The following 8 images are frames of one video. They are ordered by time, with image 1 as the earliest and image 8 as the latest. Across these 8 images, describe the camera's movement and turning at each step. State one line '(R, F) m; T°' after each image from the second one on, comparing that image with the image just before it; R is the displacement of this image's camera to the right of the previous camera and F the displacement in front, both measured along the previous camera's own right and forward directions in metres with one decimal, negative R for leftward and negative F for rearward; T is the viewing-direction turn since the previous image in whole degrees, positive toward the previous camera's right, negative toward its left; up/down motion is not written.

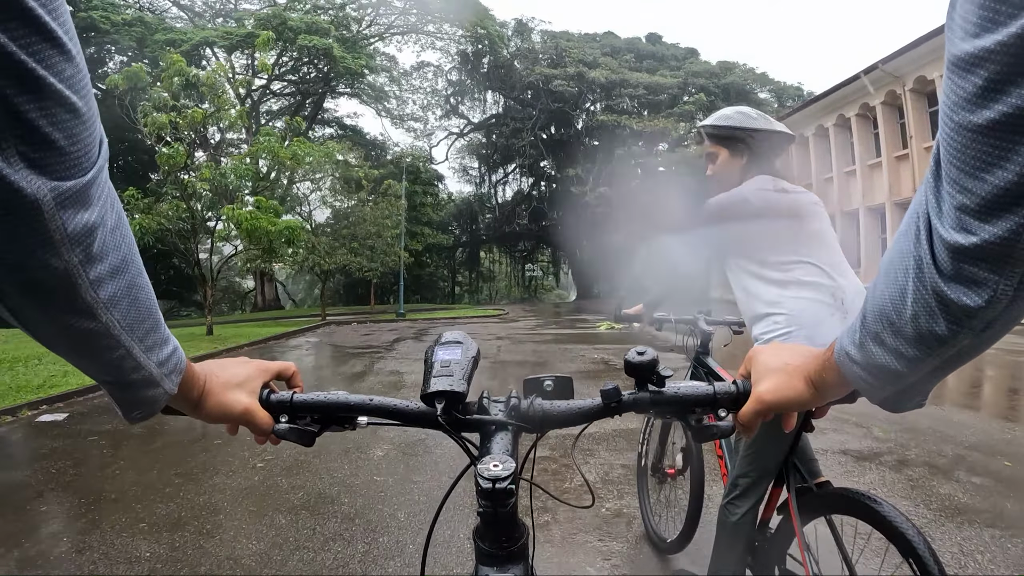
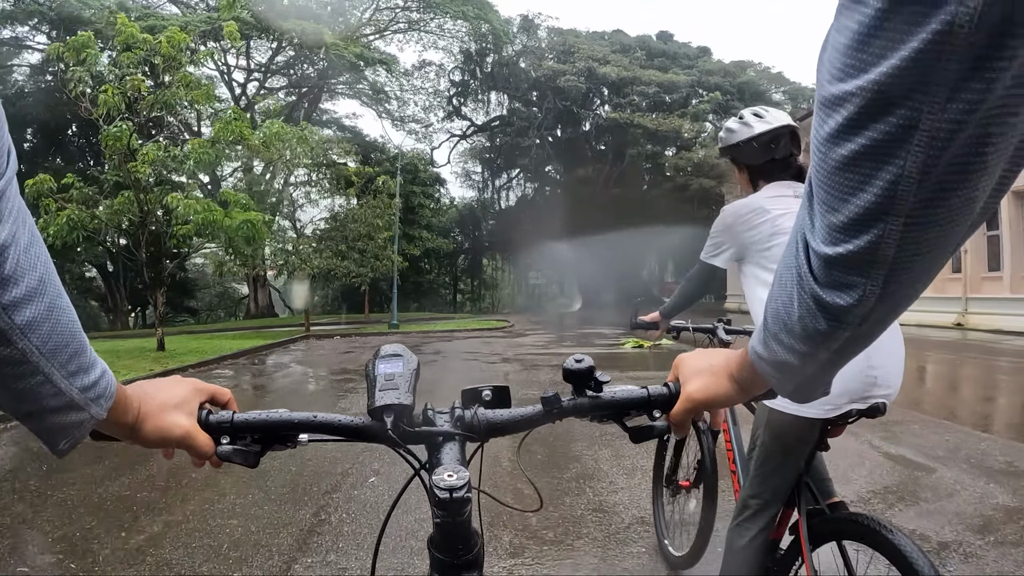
(0.0, +0.4) m; 0°
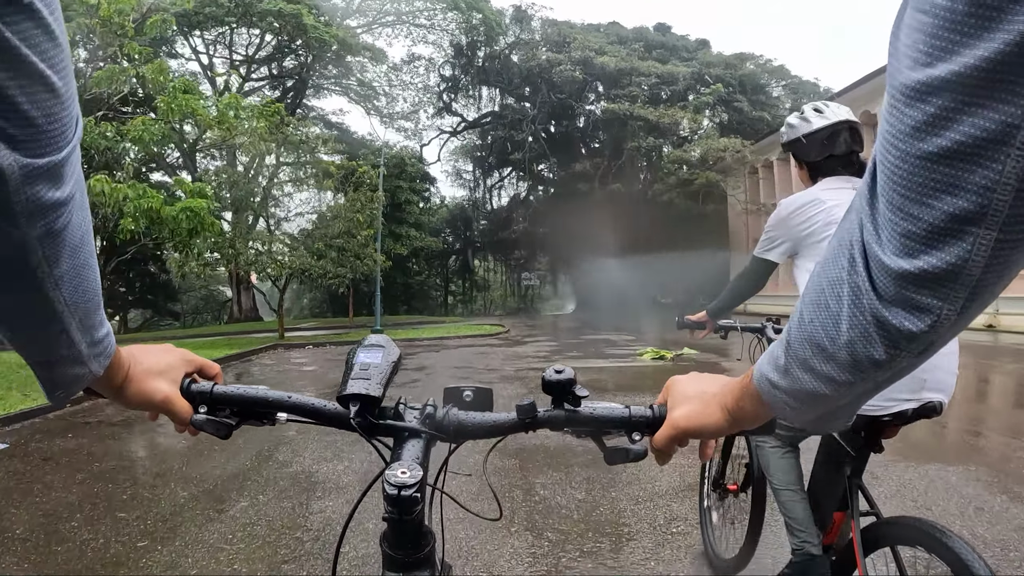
(0.0, +0.3) m; +1°
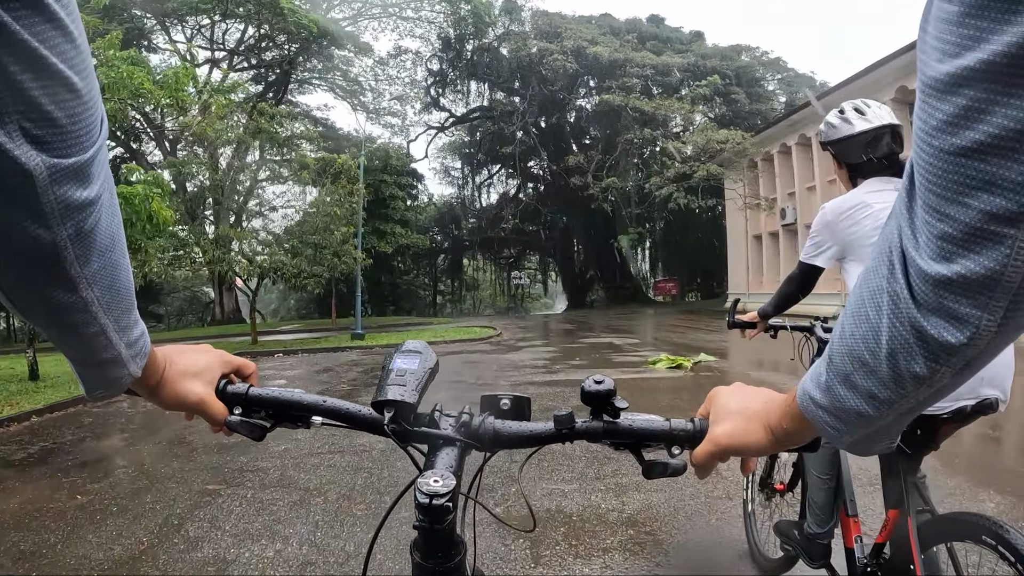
(0.0, +0.2) m; +1°
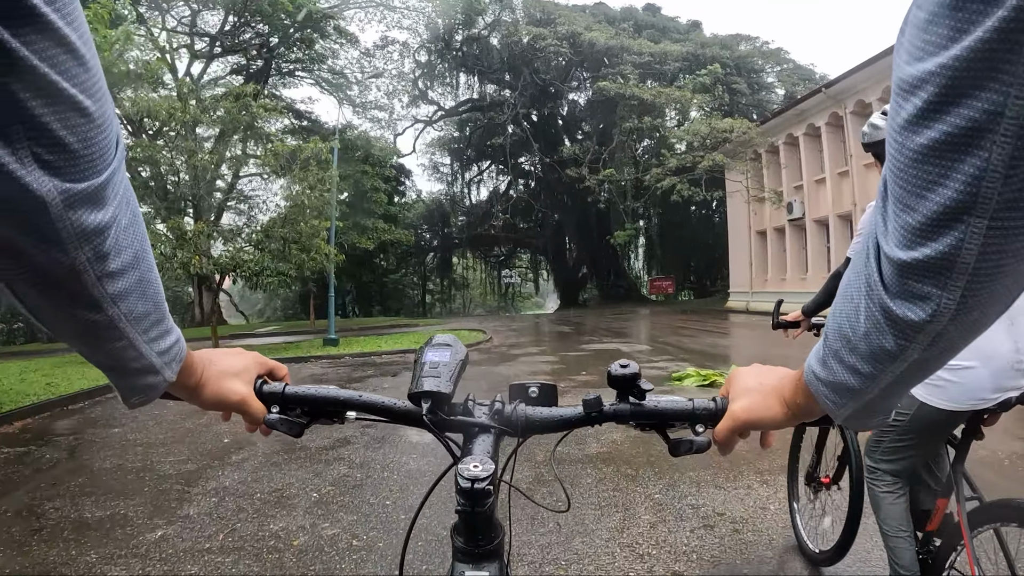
(0.0, +0.3) m; +1°
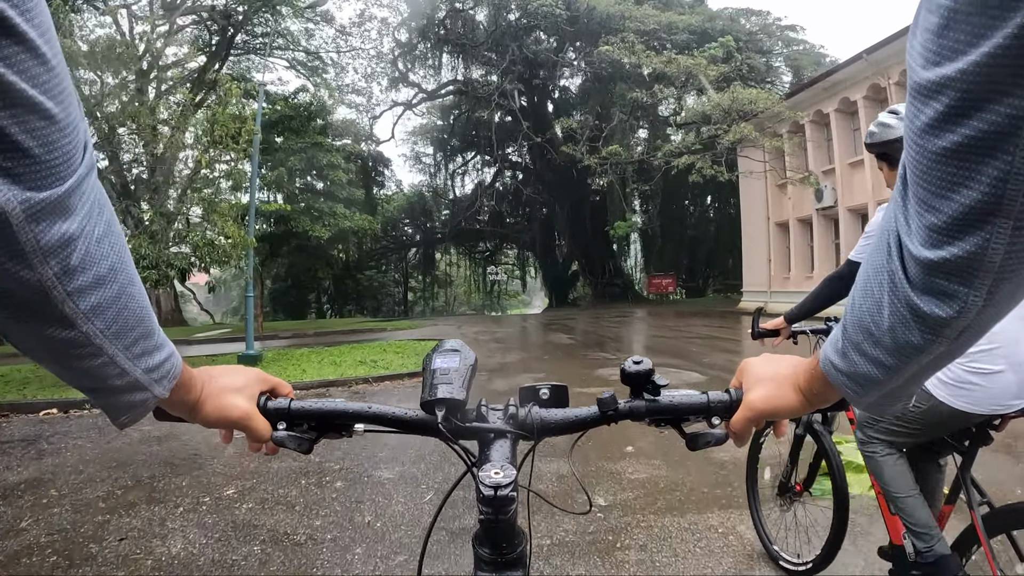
(0.0, +0.6) m; +1°
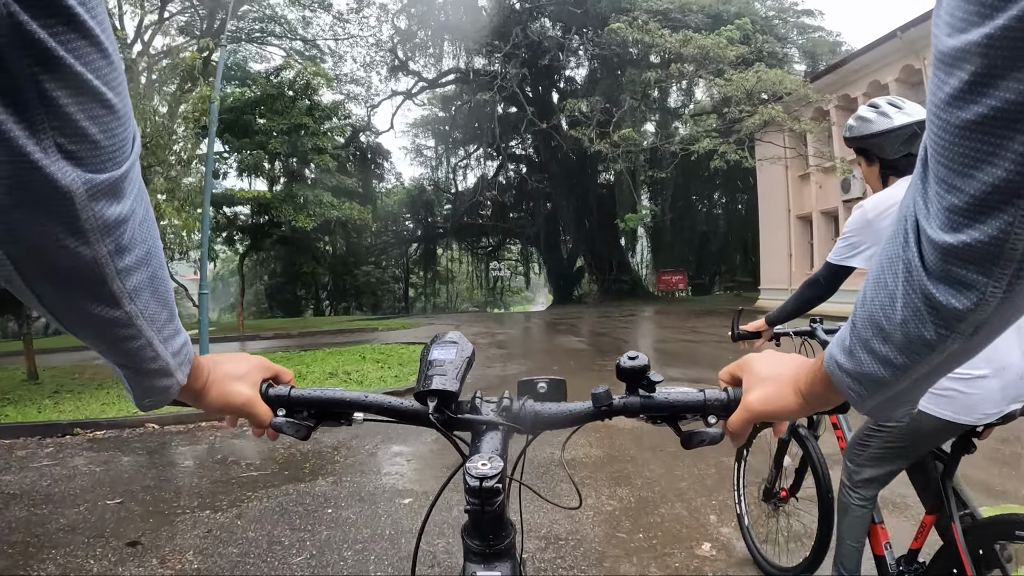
(0.0, +0.3) m; 0°
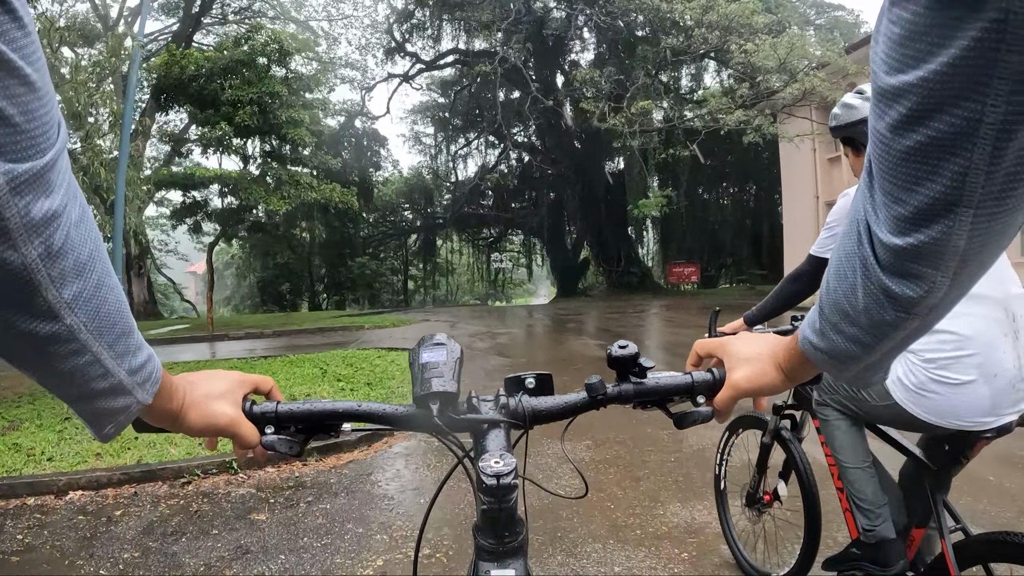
(0.0, +0.3) m; 0°
